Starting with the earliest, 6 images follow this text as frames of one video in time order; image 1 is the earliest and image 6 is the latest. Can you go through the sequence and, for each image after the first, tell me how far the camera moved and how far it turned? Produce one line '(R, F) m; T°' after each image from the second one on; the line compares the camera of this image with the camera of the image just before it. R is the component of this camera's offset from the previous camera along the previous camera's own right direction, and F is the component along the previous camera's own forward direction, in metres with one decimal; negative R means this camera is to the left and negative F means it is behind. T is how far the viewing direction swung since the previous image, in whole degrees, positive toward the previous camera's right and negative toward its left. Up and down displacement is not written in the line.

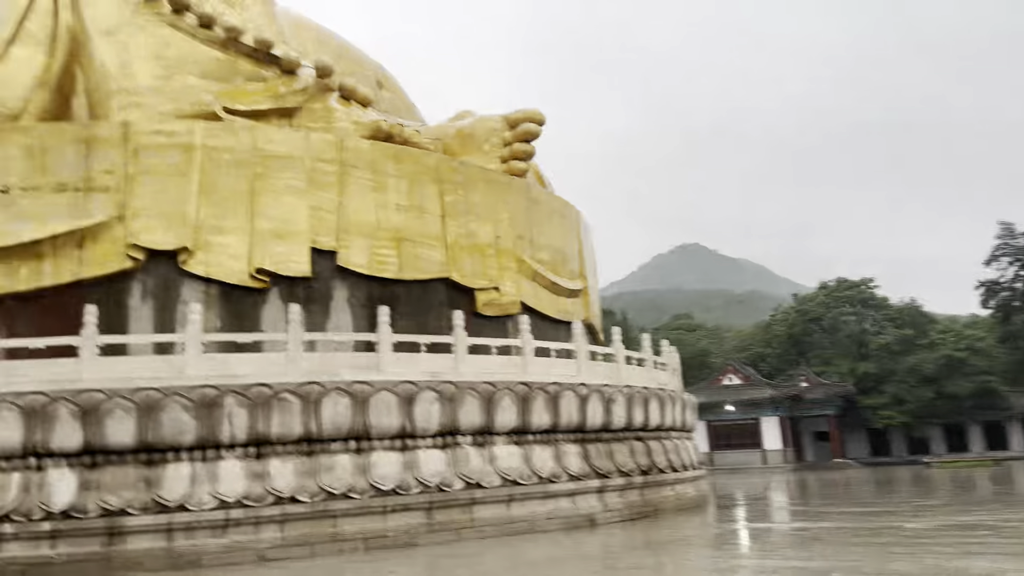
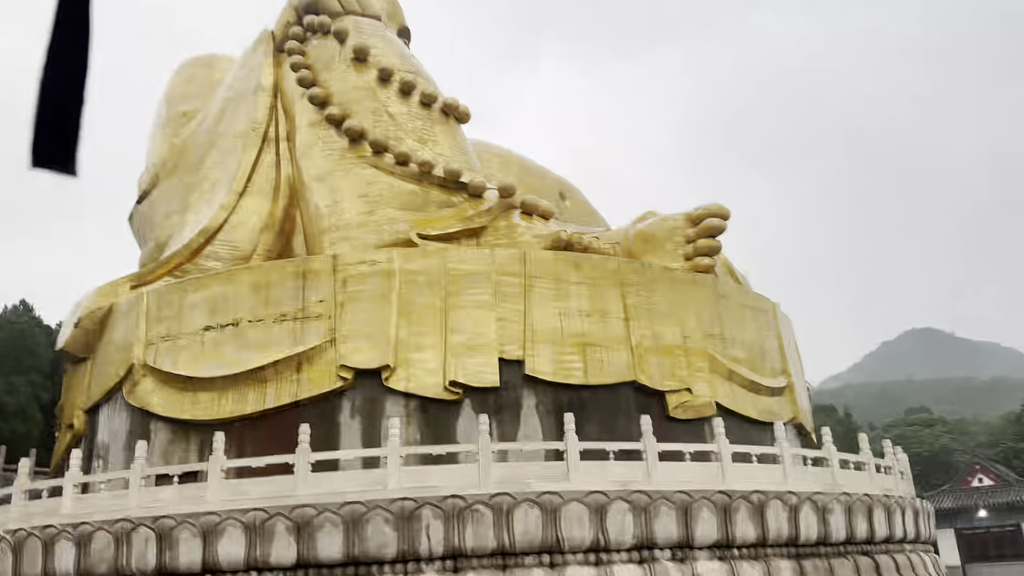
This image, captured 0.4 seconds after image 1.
(+0.1, 0.0) m; -14°
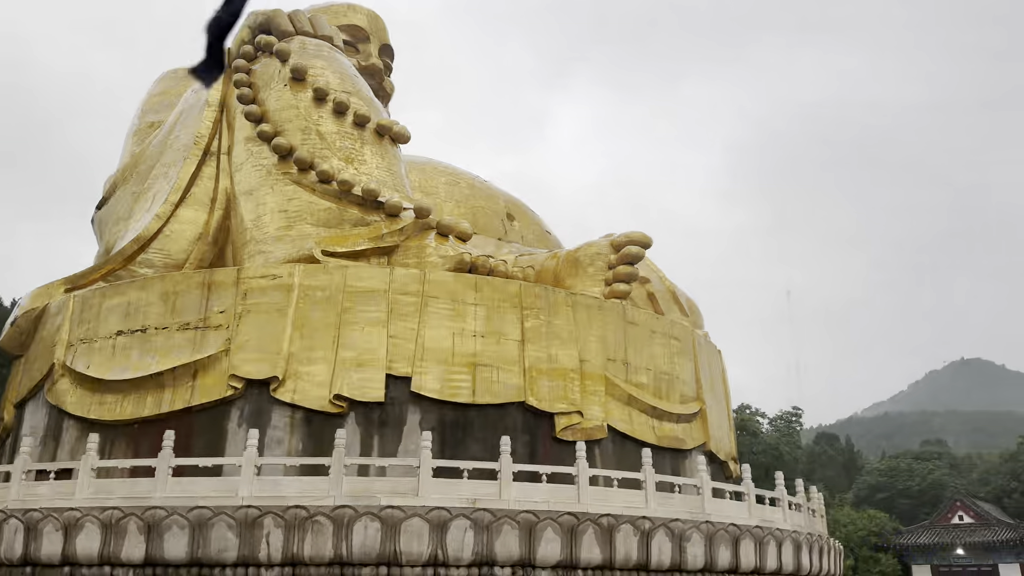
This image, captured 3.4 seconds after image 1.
(+1.3, -0.2) m; -2°
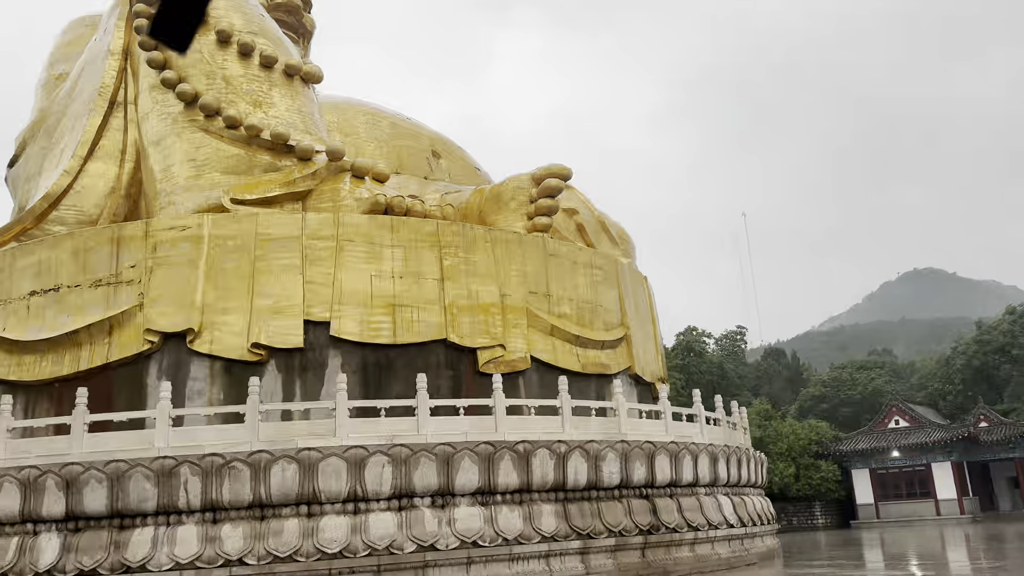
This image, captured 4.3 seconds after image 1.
(+0.4, -0.1) m; +3°
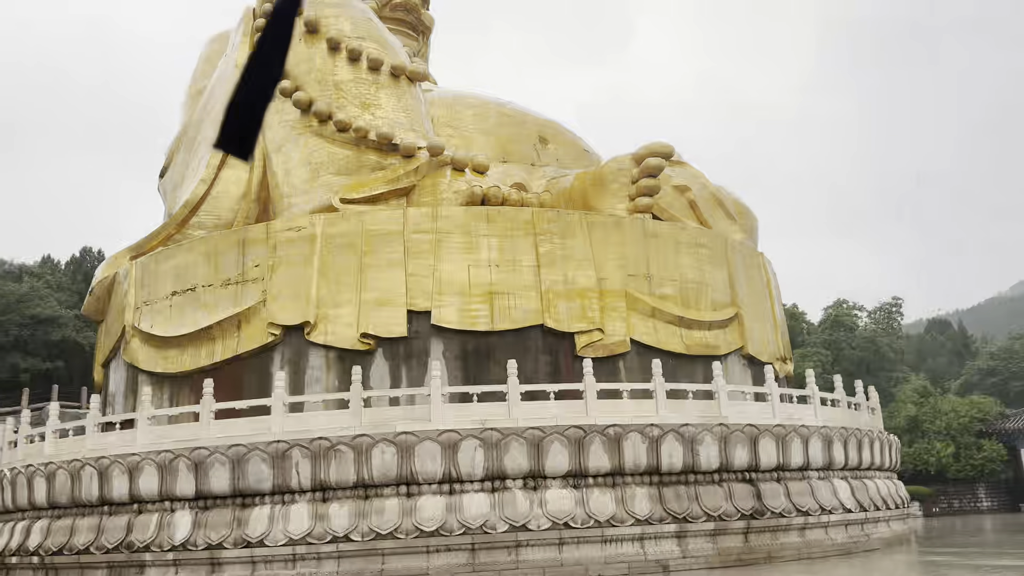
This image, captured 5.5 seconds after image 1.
(+0.5, -0.1) m; -11°
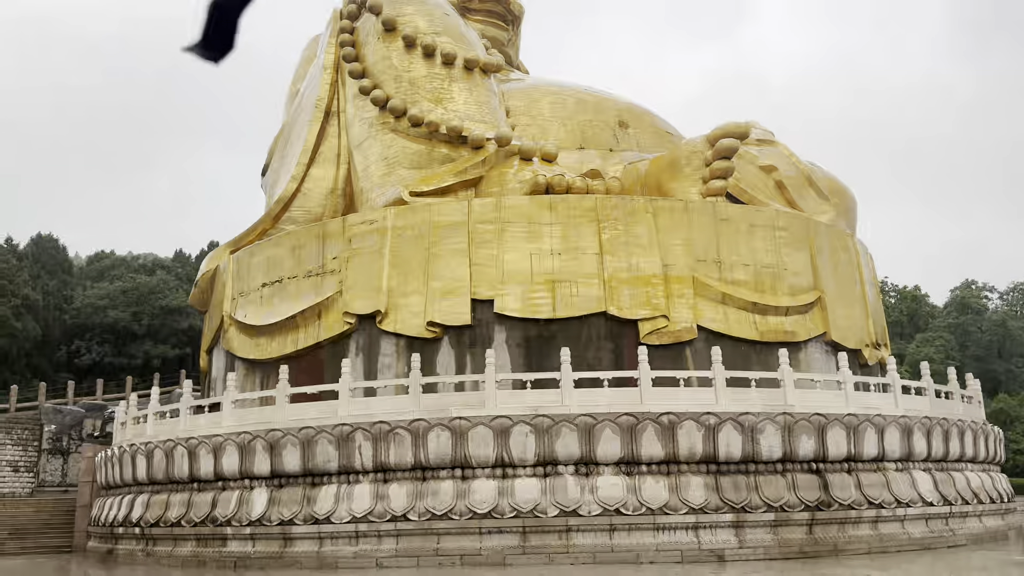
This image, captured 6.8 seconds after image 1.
(+0.6, -0.1) m; -9°
